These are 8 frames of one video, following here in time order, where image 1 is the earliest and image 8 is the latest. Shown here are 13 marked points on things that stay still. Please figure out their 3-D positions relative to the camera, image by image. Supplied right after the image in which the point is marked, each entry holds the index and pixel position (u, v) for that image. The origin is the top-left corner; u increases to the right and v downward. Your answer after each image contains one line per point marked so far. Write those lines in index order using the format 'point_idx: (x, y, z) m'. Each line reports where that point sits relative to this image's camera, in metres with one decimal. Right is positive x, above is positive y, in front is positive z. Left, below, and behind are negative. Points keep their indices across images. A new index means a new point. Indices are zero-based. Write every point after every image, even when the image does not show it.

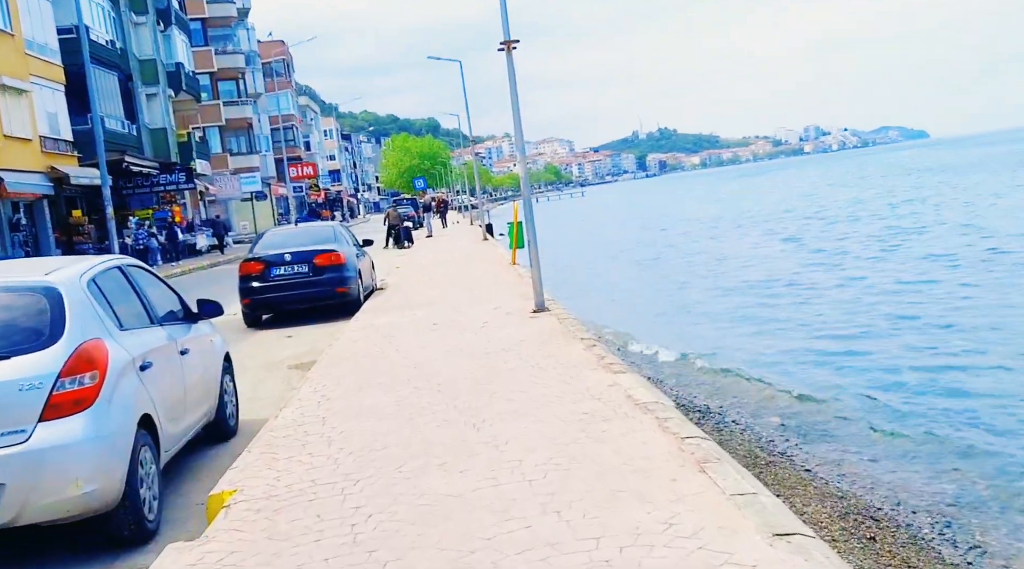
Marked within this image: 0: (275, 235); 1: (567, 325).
0: (-3.8, +0.7, +15.7) m
1: (+0.6, -0.4, +9.8) m
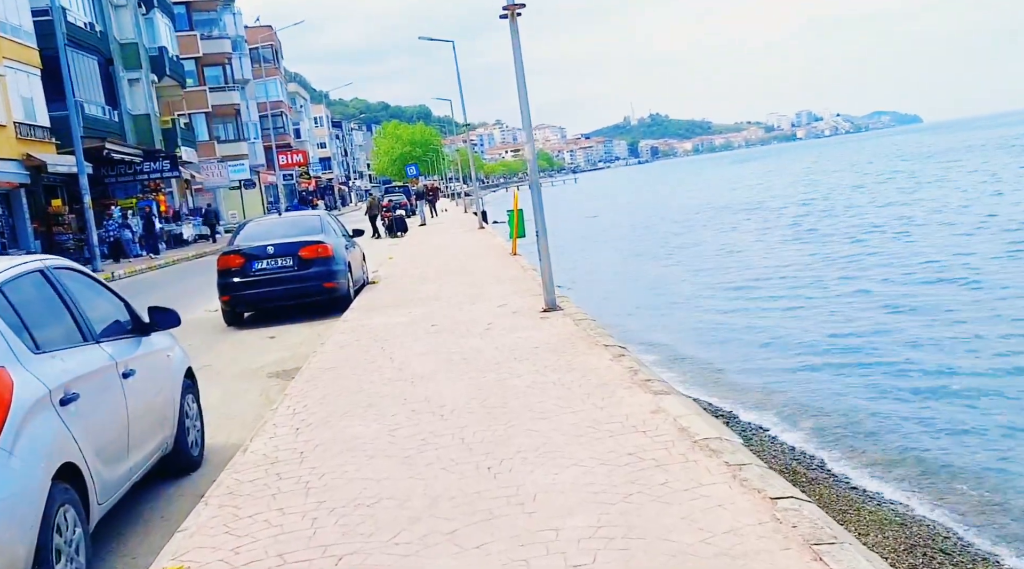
0: (-3.8, +0.8, +14.5) m
1: (+0.6, -0.4, +8.6) m
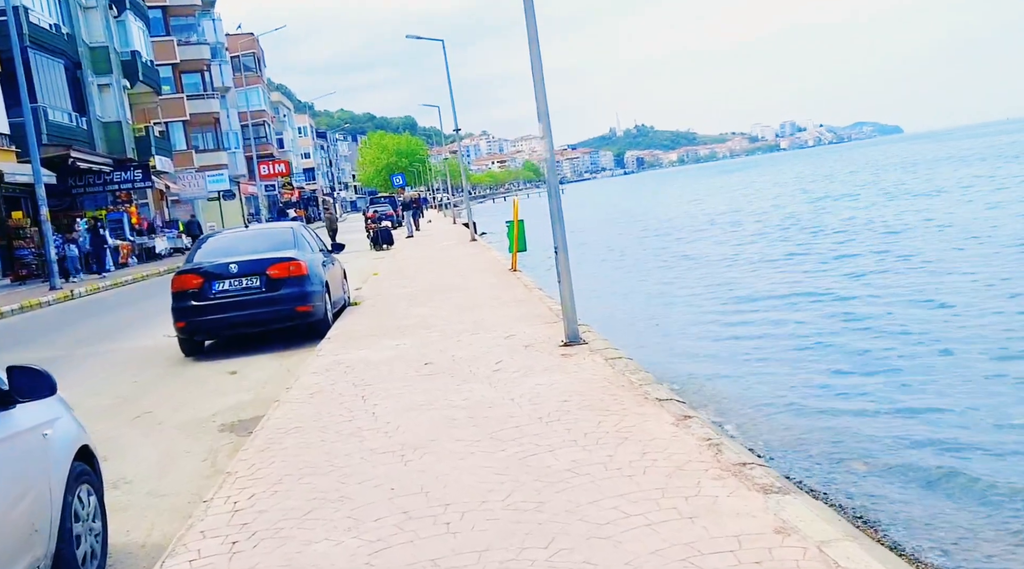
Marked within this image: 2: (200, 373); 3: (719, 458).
0: (-3.8, +0.5, +12.6) m
1: (+0.8, -0.6, +6.8) m
2: (-3.4, -1.0, +10.5) m
3: (+1.0, -0.8, +4.3) m
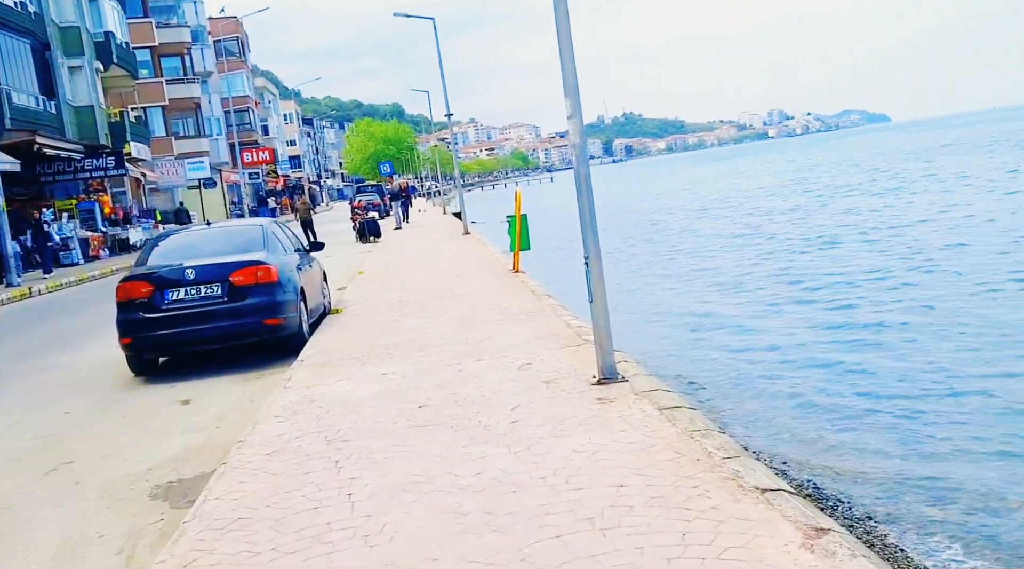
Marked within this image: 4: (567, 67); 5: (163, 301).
0: (-3.7, +0.4, +10.8) m
1: (+0.9, -0.7, +5.0) m
2: (-3.3, -1.1, +8.7) m
3: (+1.1, -1.0, +2.6) m
4: (+0.4, +1.5, +6.4) m
5: (-3.5, -0.2, +9.7) m
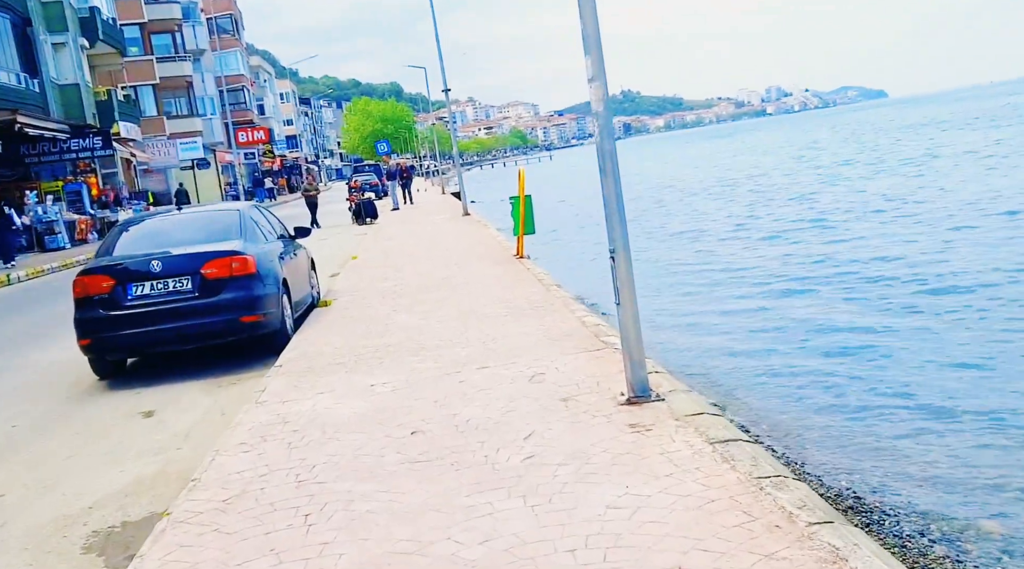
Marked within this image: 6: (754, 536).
0: (-3.6, +0.5, +9.7) m
1: (+1.0, -0.8, +4.0) m
2: (-3.2, -1.0, +7.7) m
3: (+1.2, -1.0, +1.5) m
4: (+0.4, +1.5, +5.3) m
5: (-3.4, -0.1, +8.6) m
6: (+0.8, -0.9, +3.3) m
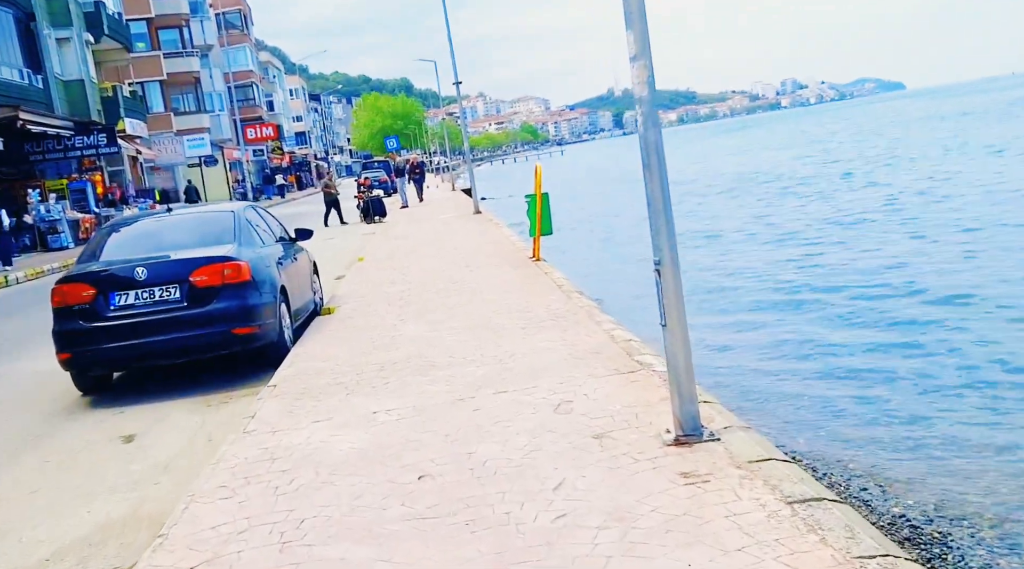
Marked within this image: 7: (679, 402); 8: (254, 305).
0: (-3.5, +0.4, +8.9) m
1: (+1.1, -0.8, +3.2) m
2: (-3.1, -1.1, +6.9) m
3: (+1.3, -1.1, +0.8) m
4: (+0.5, +1.4, +4.5) m
5: (-3.3, -0.2, +7.9) m
6: (+0.9, -0.9, +2.5) m
7: (+0.8, -0.5, +4.4) m
8: (-2.2, -0.2, +8.2) m
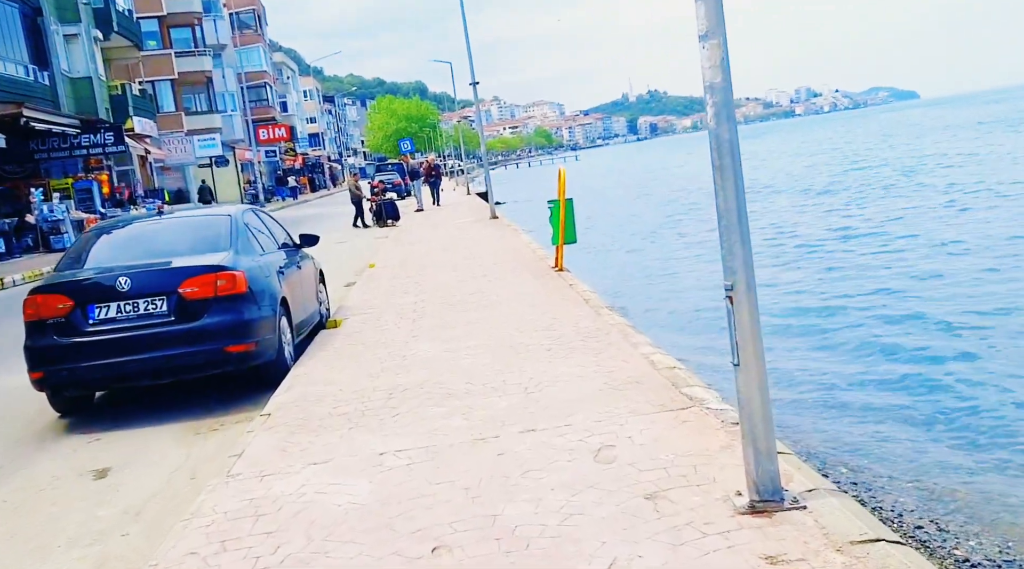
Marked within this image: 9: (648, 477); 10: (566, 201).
0: (-3.3, +0.3, +8.1) m
1: (+1.2, -0.9, +2.3) m
2: (-2.9, -1.2, +6.1) m
3: (+1.3, -1.2, -0.1) m
4: (+0.7, +1.3, +3.6) m
5: (-3.1, -0.3, +7.1) m
6: (+1.0, -1.0, +1.7) m
7: (+0.9, -0.6, +3.5) m
8: (-2.0, -0.3, +7.4) m
9: (+0.6, -0.8, +4.0) m
10: (+0.7, +1.0, +11.8) m
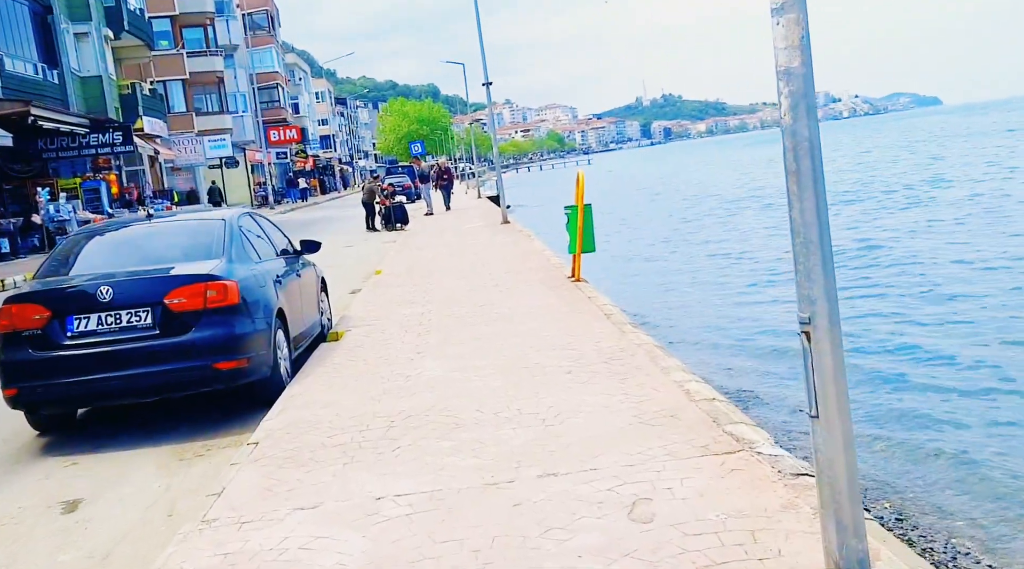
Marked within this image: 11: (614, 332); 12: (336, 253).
0: (-3.1, +0.2, +7.5) m
1: (+1.2, -1.0, +1.7) m
2: (-2.8, -1.2, +5.5) m
3: (+1.4, -1.3, -0.8) m
4: (+0.8, +1.2, +3.0) m
5: (-3.0, -0.3, +6.5) m
6: (+1.1, -1.1, +1.0) m
7: (+1.0, -0.7, +2.9) m
8: (-1.9, -0.3, +6.8) m
9: (+0.6, -0.9, +3.4) m
10: (+0.8, +0.9, +11.1) m
11: (+0.8, -0.4, +7.5) m
12: (-3.6, +0.6, +19.7) m
